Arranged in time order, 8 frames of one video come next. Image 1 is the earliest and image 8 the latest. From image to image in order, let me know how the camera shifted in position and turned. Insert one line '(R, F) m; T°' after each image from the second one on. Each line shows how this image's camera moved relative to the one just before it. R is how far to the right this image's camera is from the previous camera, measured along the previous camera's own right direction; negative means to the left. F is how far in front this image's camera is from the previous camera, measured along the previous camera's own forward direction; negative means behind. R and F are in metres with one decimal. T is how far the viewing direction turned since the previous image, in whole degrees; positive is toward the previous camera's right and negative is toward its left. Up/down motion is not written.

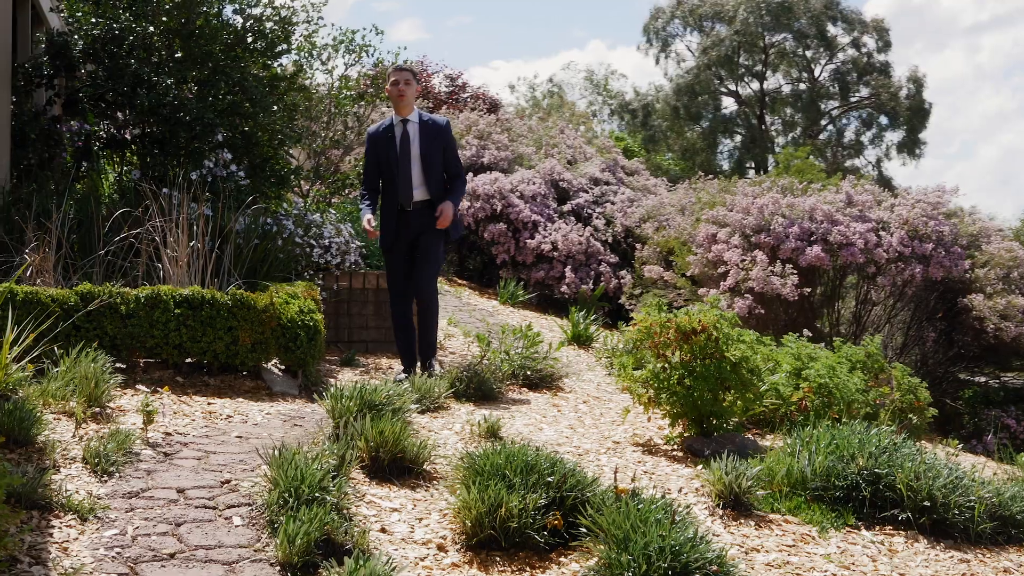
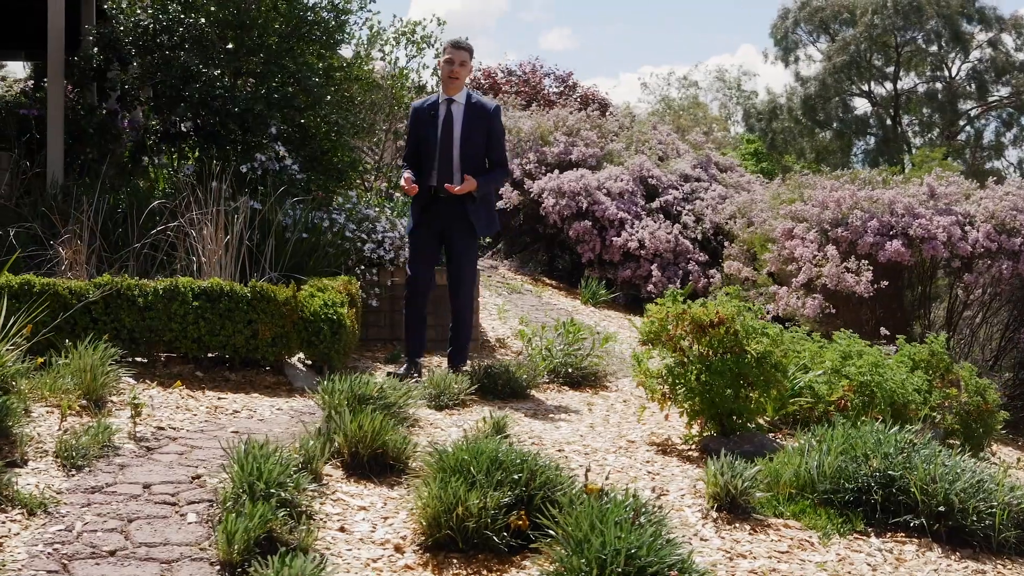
(+0.4, +0.3) m; -5°
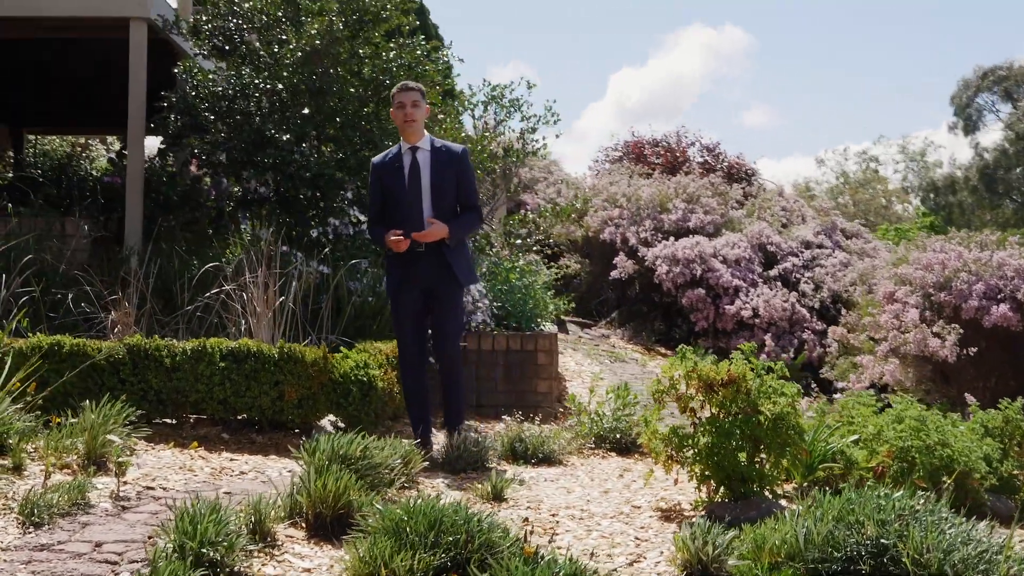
(+0.5, +0.2) m; -7°
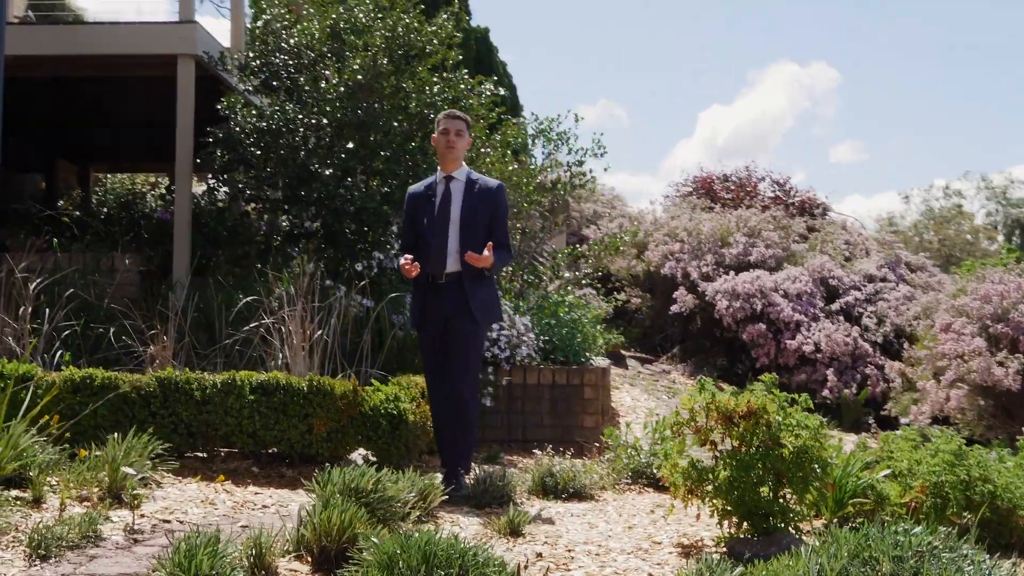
(+0.2, +0.1) m; -3°
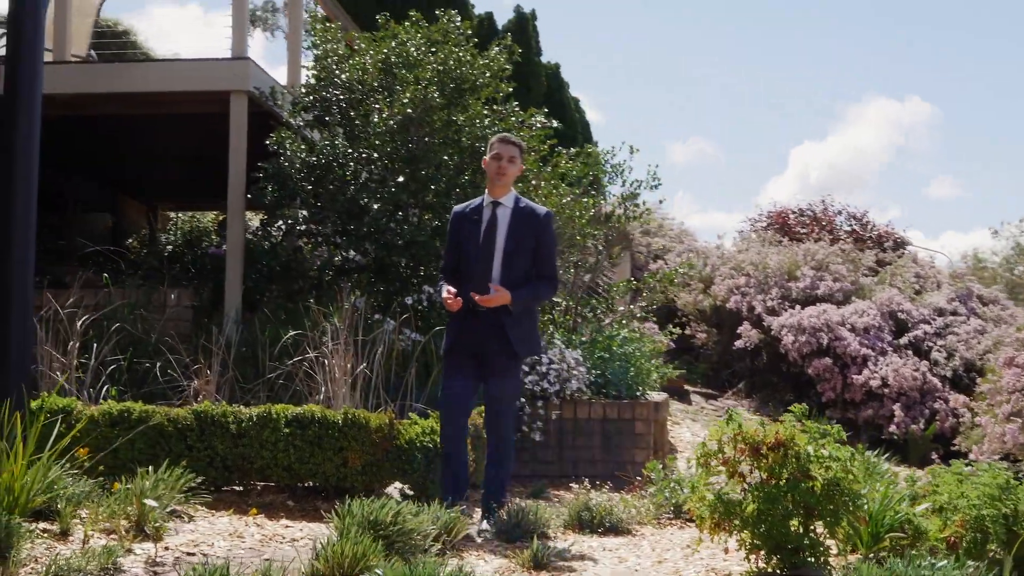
(+0.2, +0.1) m; -3°
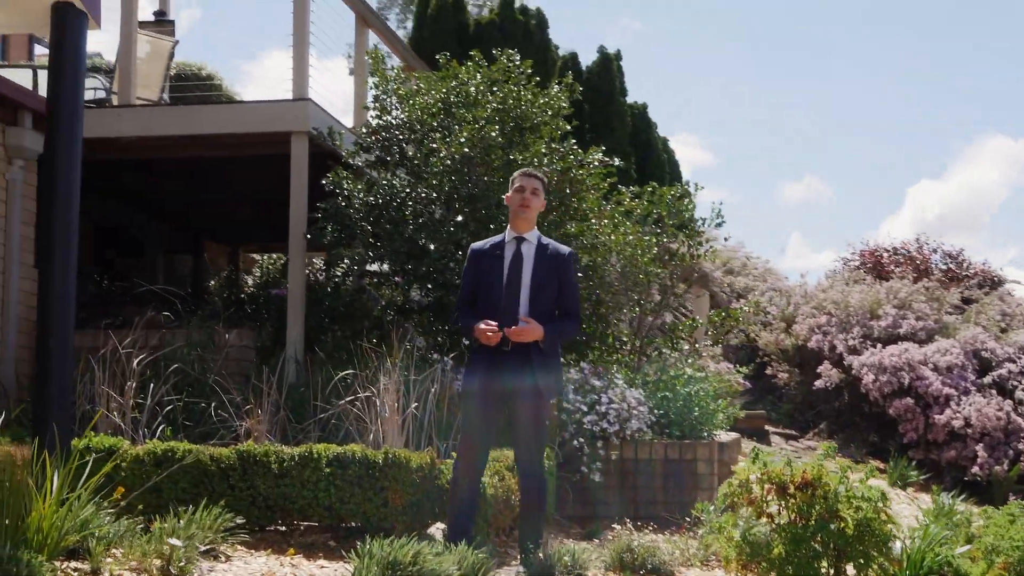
(+0.2, +0.1) m; -4°
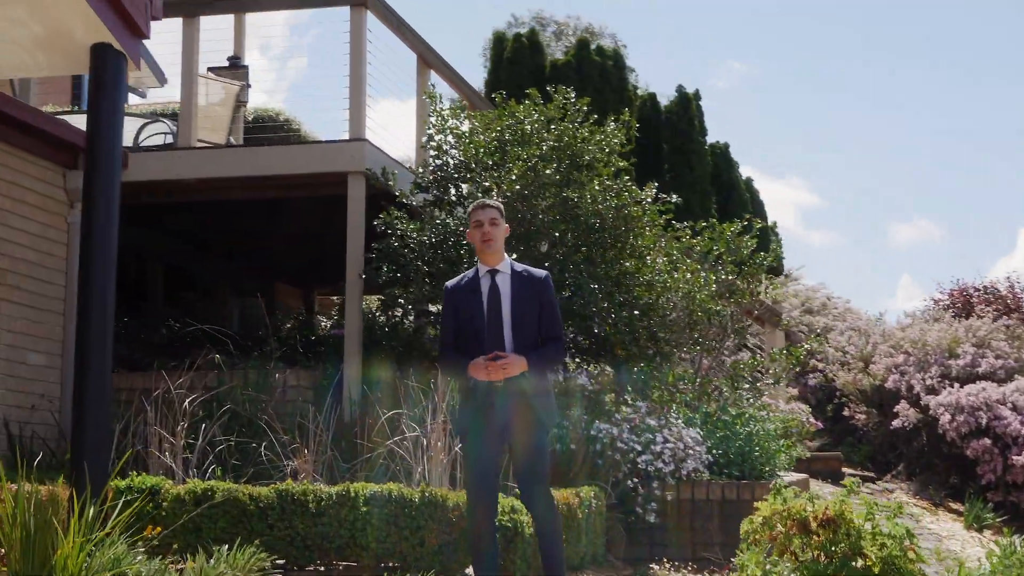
(+0.2, +0.1) m; -4°
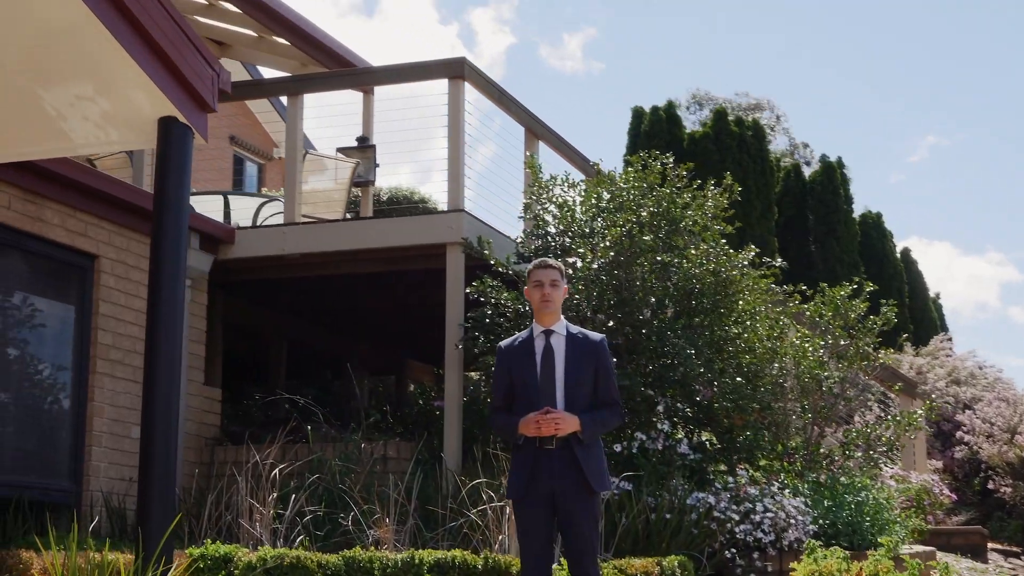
(+0.4, +0.1) m; -6°
